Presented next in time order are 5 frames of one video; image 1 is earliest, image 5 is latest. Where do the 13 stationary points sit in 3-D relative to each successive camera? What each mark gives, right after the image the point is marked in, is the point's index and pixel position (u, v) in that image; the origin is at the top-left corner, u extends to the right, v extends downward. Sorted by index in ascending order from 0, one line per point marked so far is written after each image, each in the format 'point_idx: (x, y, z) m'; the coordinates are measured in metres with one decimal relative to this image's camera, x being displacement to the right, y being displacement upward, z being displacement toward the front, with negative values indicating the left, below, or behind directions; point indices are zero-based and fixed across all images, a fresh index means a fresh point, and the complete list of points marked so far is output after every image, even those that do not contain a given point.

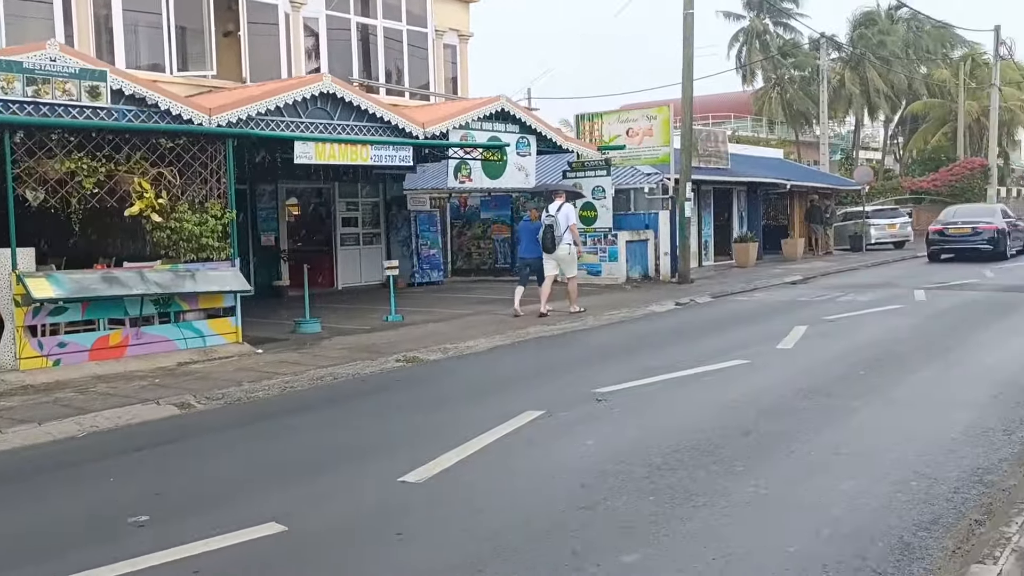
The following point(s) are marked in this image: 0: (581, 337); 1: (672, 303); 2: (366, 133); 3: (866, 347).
0: (+1.0, -0.7, +13.0) m
1: (+3.0, -0.3, +17.1) m
2: (-2.5, +2.6, +15.6) m
3: (+4.2, -0.7, +11.0) m
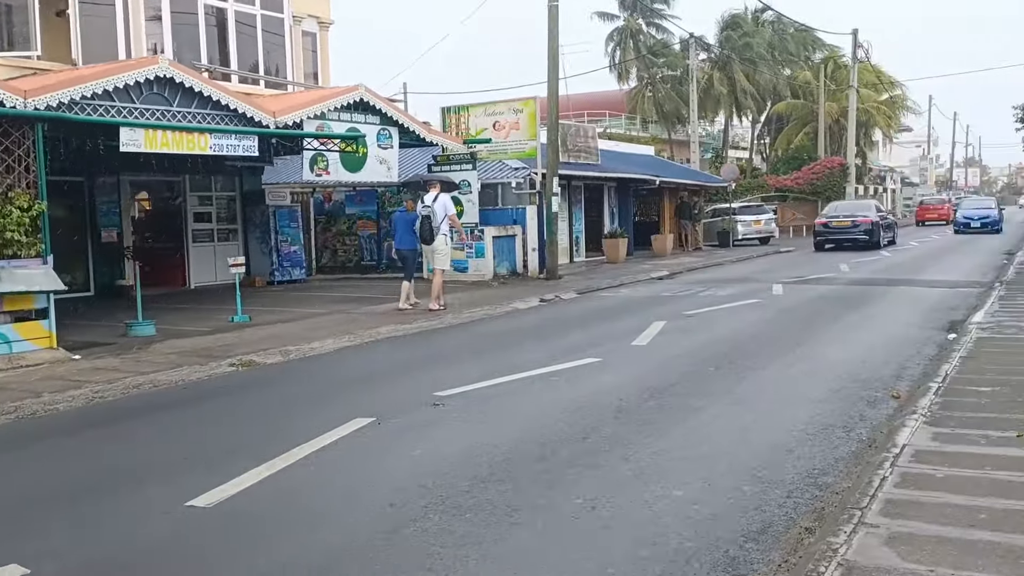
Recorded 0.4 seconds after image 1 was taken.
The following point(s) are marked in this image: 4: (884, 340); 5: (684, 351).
0: (-1.0, -0.7, +12.5) m
1: (+0.5, -0.2, +16.7) m
2: (-4.8, +2.6, +14.6) m
3: (+2.4, -0.6, +10.9) m
4: (+4.4, -0.6, +10.8) m
5: (+1.9, -0.7, +10.3) m
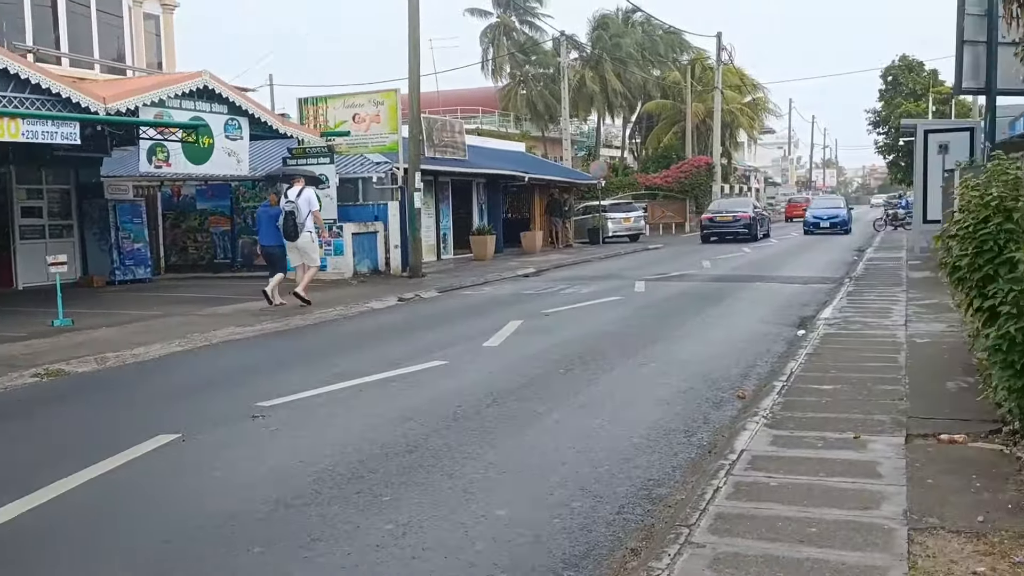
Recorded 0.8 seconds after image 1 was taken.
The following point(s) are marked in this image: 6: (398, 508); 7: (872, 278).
0: (-3.0, -0.6, +11.7) m
1: (-2.0, -0.2, +16.1) m
2: (-7.0, +2.6, +13.3) m
3: (+0.7, -0.6, +10.5) m
4: (+2.6, -0.6, +10.8) m
5: (+0.3, -0.7, +9.9) m
6: (-0.6, -1.1, +4.8) m
7: (+6.7, +0.2, +17.1) m
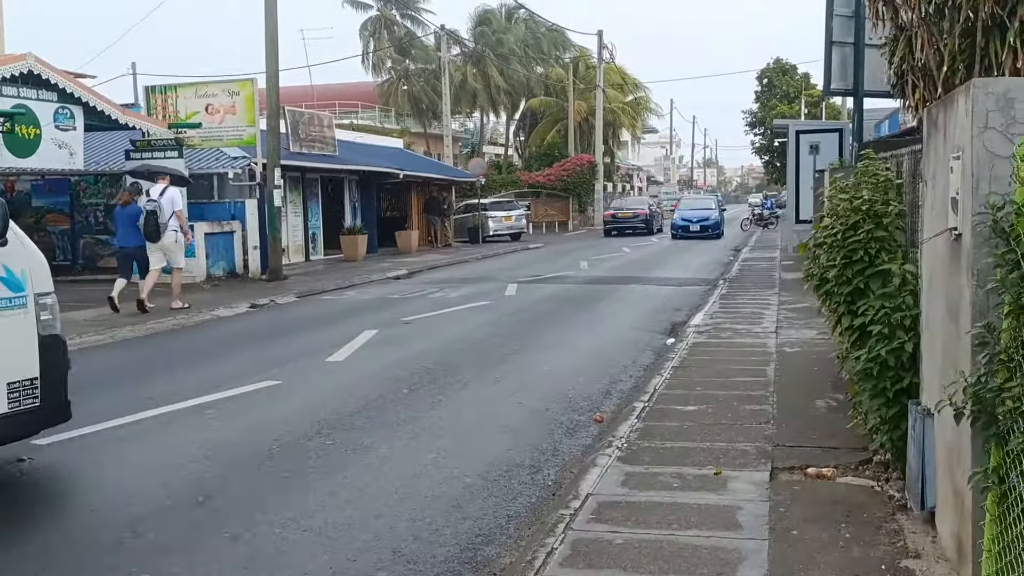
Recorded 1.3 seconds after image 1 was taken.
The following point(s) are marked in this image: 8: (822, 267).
0: (-4.7, -0.8, +10.4) m
1: (-4.3, -0.3, +14.9) m
2: (-8.9, +2.5, +11.5) m
3: (-0.9, -0.7, +9.7) m
4: (+1.0, -0.7, +10.1) m
5: (-1.3, -0.8, +9.0) m
6: (-1.5, -1.3, +3.8) m
7: (+4.3, +0.1, +16.9) m
8: (+1.7, +0.1, +5.1) m
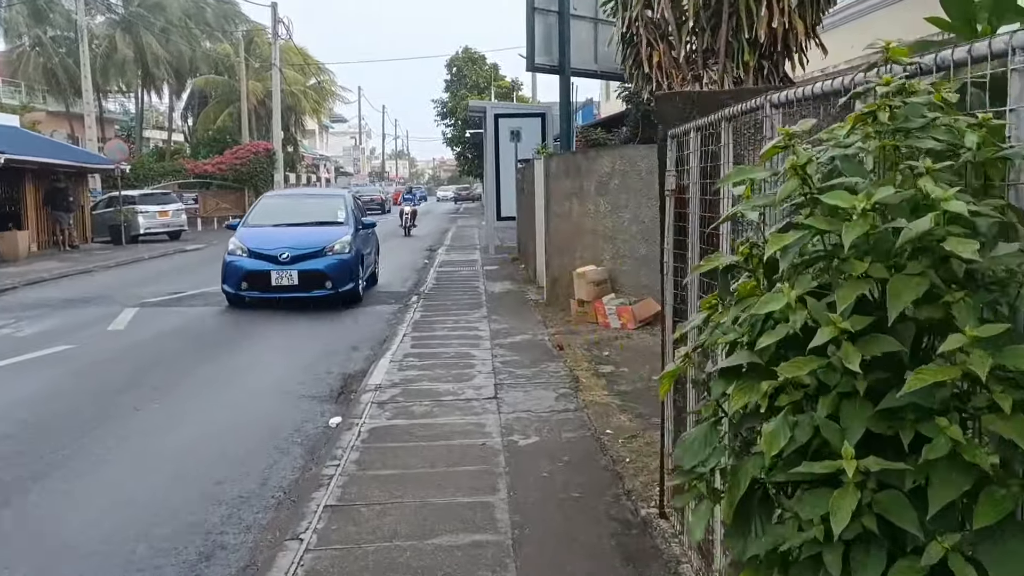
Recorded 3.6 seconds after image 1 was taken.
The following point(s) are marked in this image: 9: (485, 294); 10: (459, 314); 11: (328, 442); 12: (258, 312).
0: (-7.4, -1.3, +4.5) m
1: (-8.5, -0.8, +8.8) m
2: (-11.8, +1.9, +4.1) m
3: (-3.6, -1.1, +5.0) m
4: (-1.9, -1.0, +6.0) m
5: (-3.7, -1.2, +4.3) m
6: (-2.2, -1.7, -0.7) m
7: (-1.0, -0.1, +13.5) m
8: (+0.4, -0.2, +1.5) m
9: (-0.4, -0.1, +13.5) m
10: (-0.7, -0.3, +11.4) m
11: (-1.2, -1.0, +5.9) m
12: (-3.4, -0.3, +12.0) m
